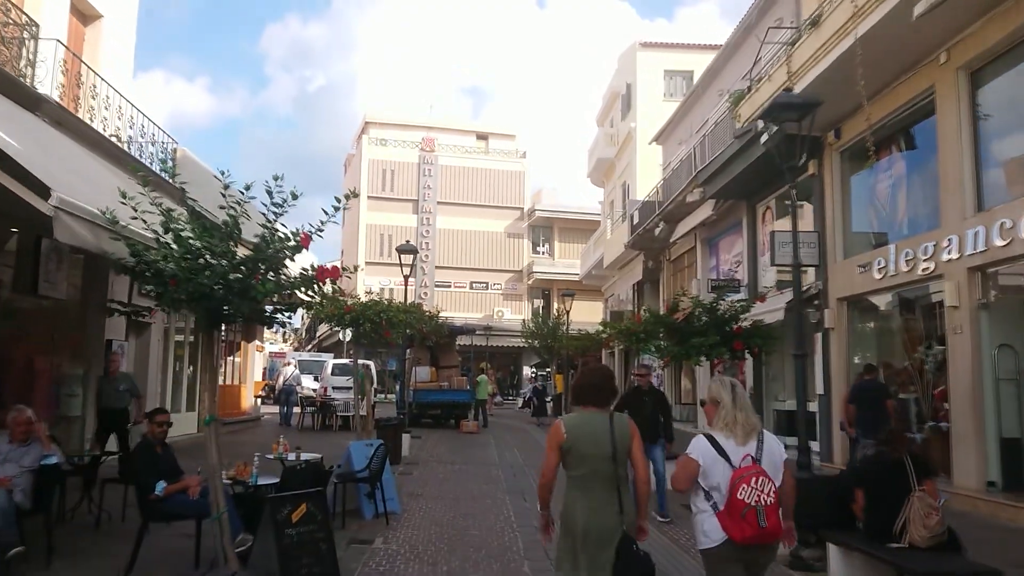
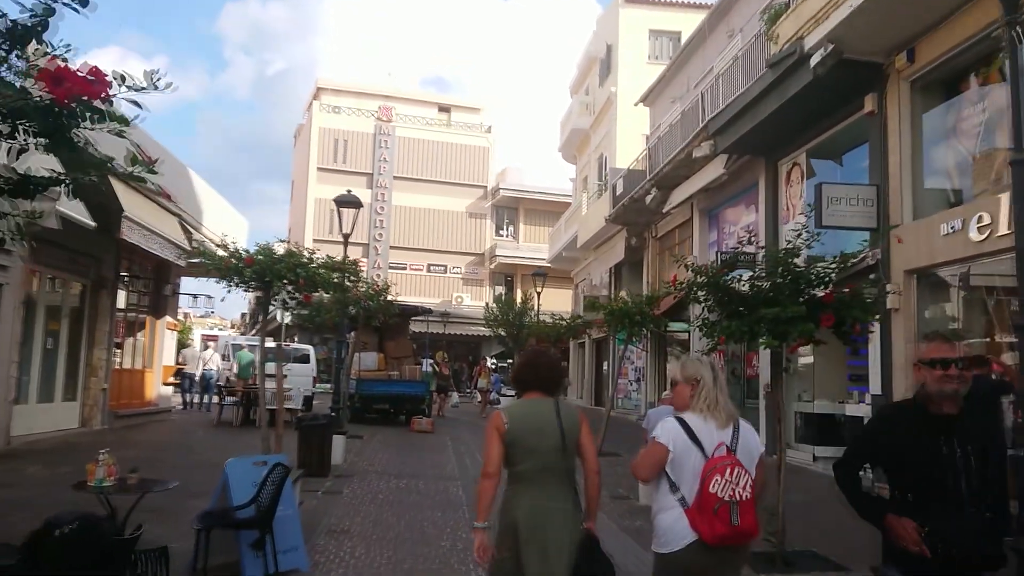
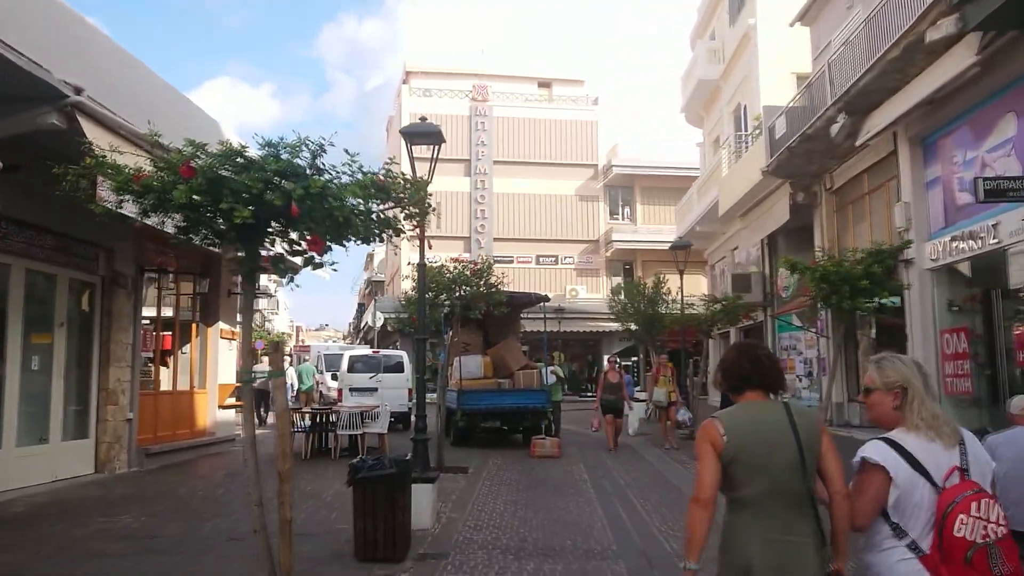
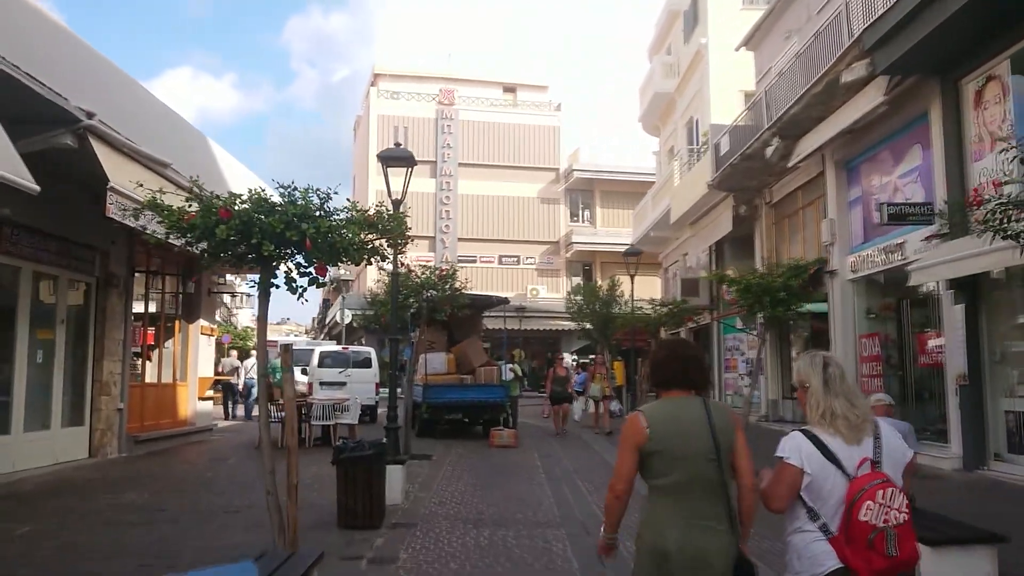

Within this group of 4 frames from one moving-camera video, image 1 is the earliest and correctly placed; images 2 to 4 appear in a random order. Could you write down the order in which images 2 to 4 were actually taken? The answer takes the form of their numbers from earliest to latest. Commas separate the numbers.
2, 4, 3
